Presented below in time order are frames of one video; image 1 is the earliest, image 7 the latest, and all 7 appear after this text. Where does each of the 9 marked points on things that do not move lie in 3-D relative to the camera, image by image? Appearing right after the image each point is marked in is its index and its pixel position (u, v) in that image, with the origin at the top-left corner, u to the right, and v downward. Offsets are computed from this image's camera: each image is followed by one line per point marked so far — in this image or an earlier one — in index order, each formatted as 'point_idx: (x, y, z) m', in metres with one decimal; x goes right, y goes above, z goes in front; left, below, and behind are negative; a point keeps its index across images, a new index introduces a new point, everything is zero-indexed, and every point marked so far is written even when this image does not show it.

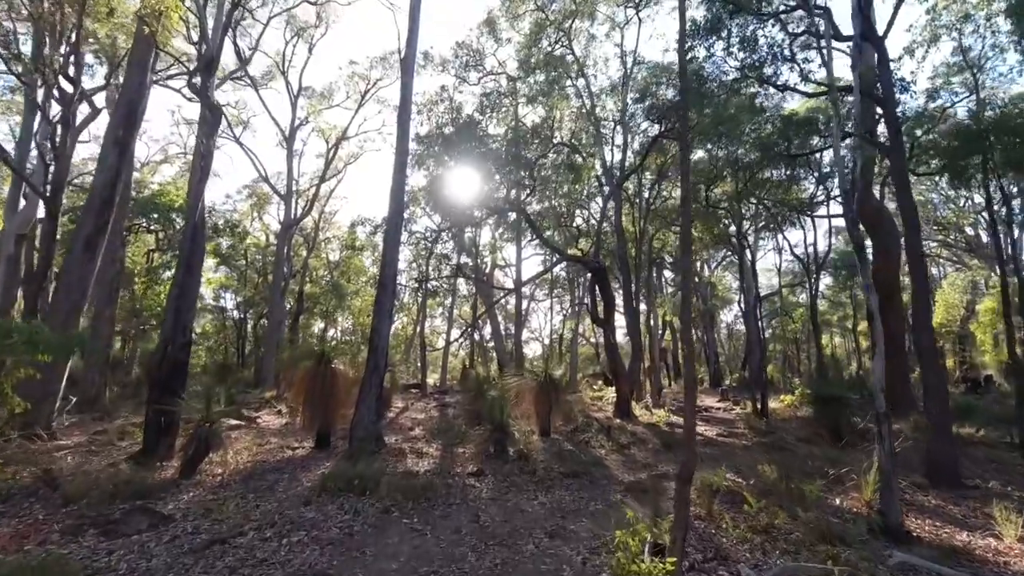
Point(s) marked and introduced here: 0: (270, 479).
0: (-3.0, -2.3, +6.8) m
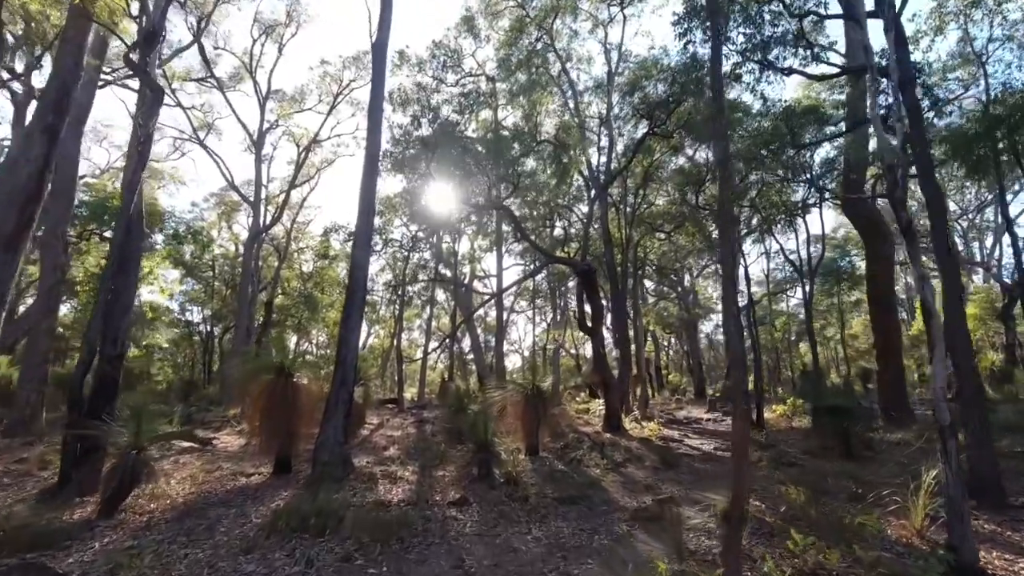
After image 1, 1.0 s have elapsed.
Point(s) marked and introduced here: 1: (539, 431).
0: (-3.1, -2.3, +5.7) m
1: (+0.5, -2.7, +10.5) m
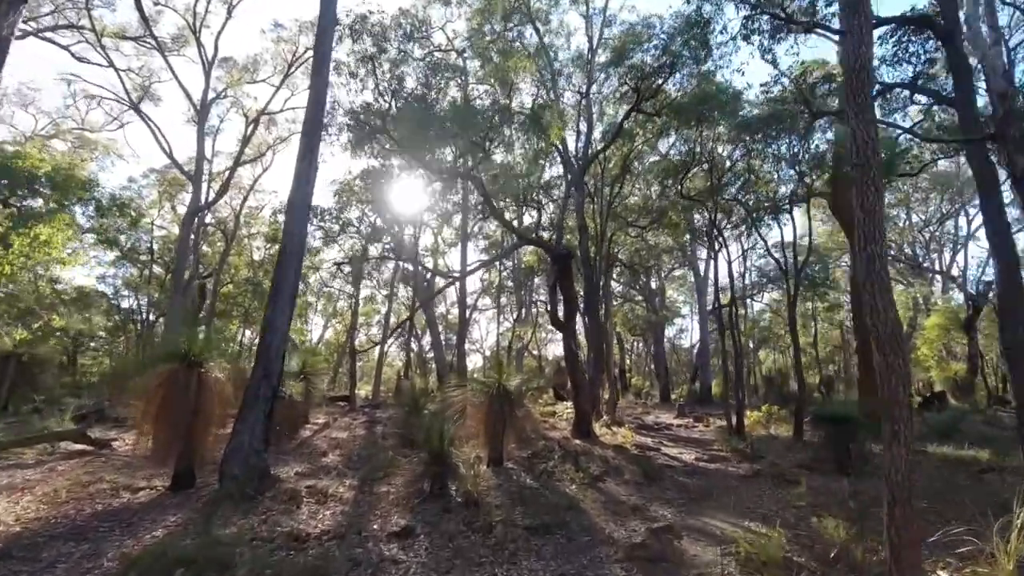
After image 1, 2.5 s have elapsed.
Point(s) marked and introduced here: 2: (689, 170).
0: (-3.4, -1.9, +4.1) m
1: (-0.1, -2.4, +9.0) m
2: (+4.9, +3.3, +15.7) m
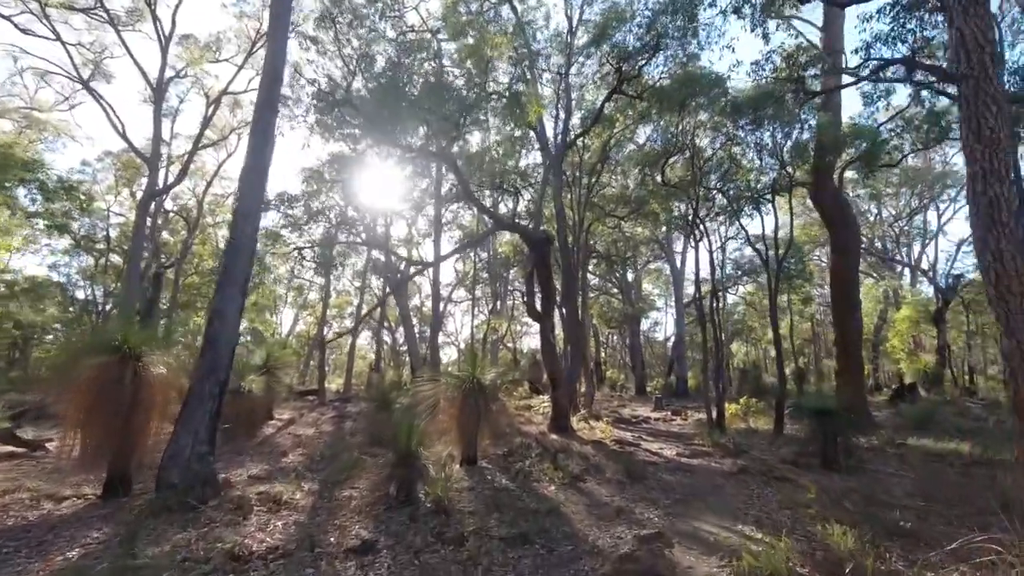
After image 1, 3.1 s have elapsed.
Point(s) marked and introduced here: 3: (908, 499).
0: (-3.5, -1.8, +3.4) m
1: (-0.5, -2.2, +8.5) m
2: (+4.3, +3.5, +15.3) m
3: (+4.7, -2.5, +6.7) m
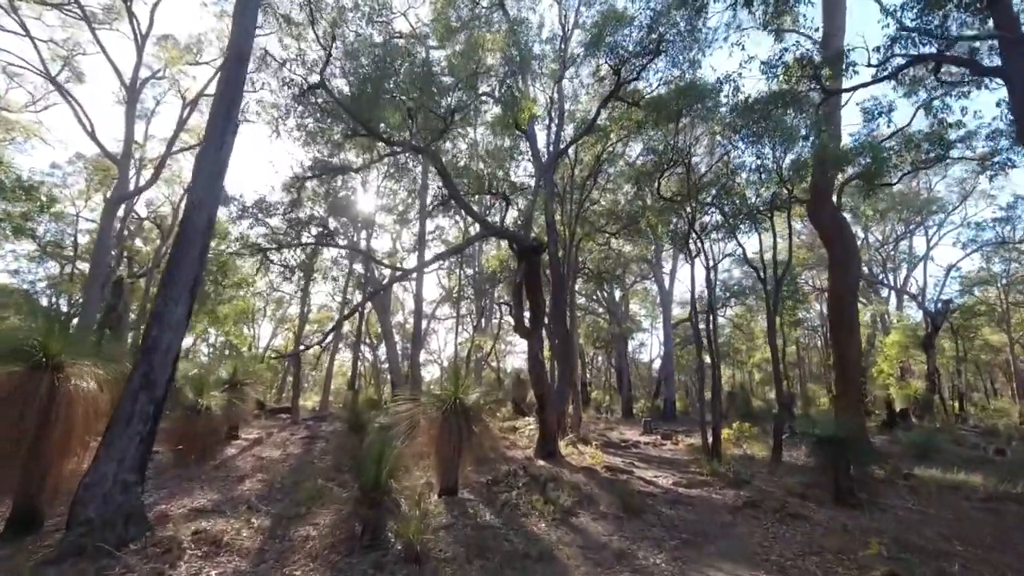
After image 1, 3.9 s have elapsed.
0: (-3.6, -1.7, +2.5) m
1: (-0.7, -2.3, +7.6) m
2: (+4.0, +3.0, +14.8) m
3: (+4.5, -2.7, +5.9) m
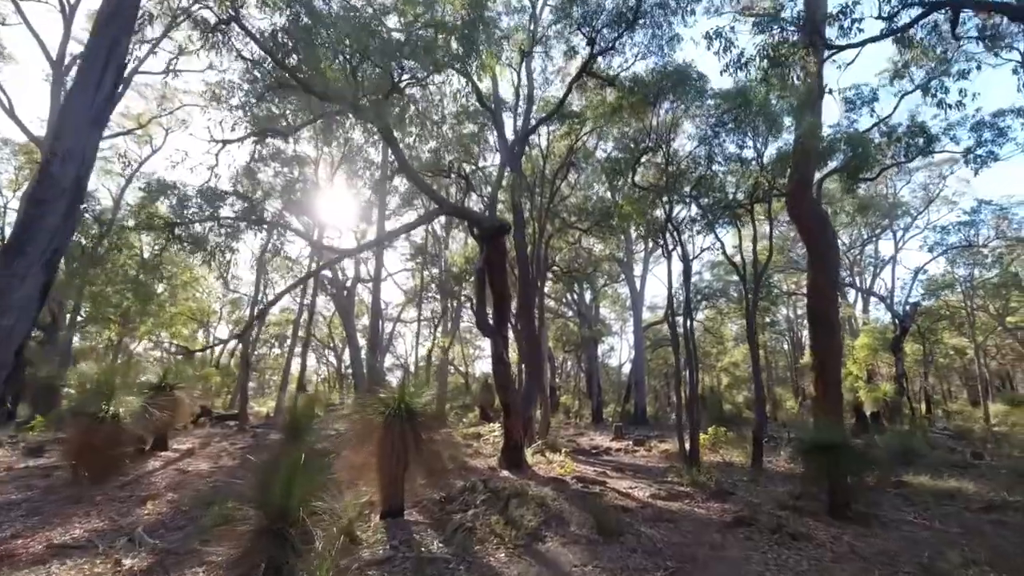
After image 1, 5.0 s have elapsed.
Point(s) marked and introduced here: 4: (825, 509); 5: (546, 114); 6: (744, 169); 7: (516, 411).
0: (-3.8, -1.5, +1.2) m
1: (-1.2, -2.2, +6.5) m
2: (+3.1, +3.1, +13.9) m
3: (+4.1, -2.5, +5.1) m
4: (+4.1, -2.9, +7.5) m
5: (+0.8, +4.3, +14.0) m
6: (+5.4, +2.8, +13.1) m
7: (+0.1, -2.4, +11.0) m
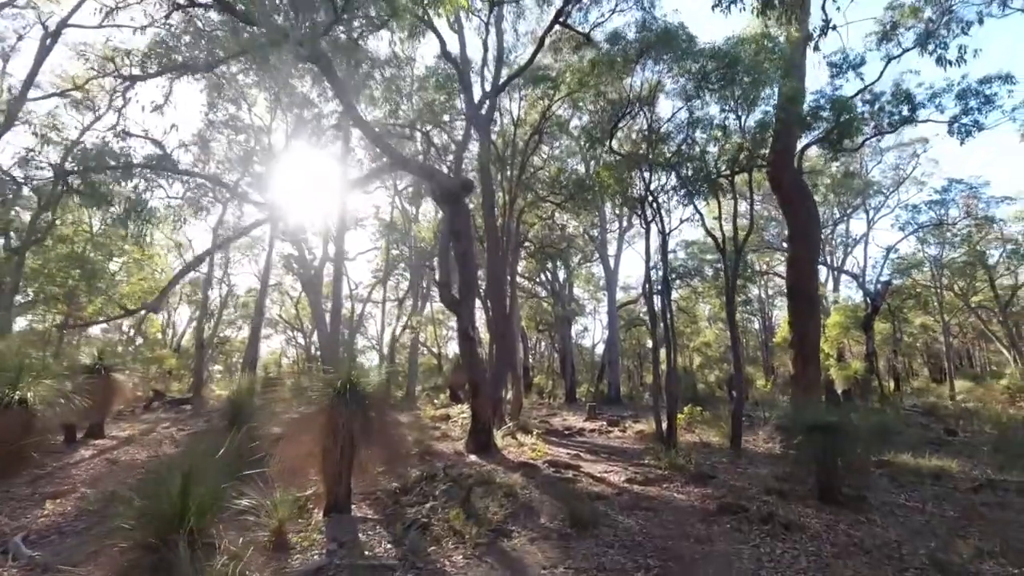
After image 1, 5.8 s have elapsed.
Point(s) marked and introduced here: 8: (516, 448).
0: (-3.9, -1.3, +0.3) m
1: (-1.6, -1.8, +5.7) m
2: (+2.4, +3.7, +13.2) m
3: (+3.8, -2.2, +4.5) m
4: (+3.7, -2.5, +7.0) m
5: (+0.1, +4.9, +13.1) m
6: (+4.7, +3.4, +12.5) m
7: (-0.5, -1.9, +10.2) m
8: (+0.1, -3.1, +10.8) m
